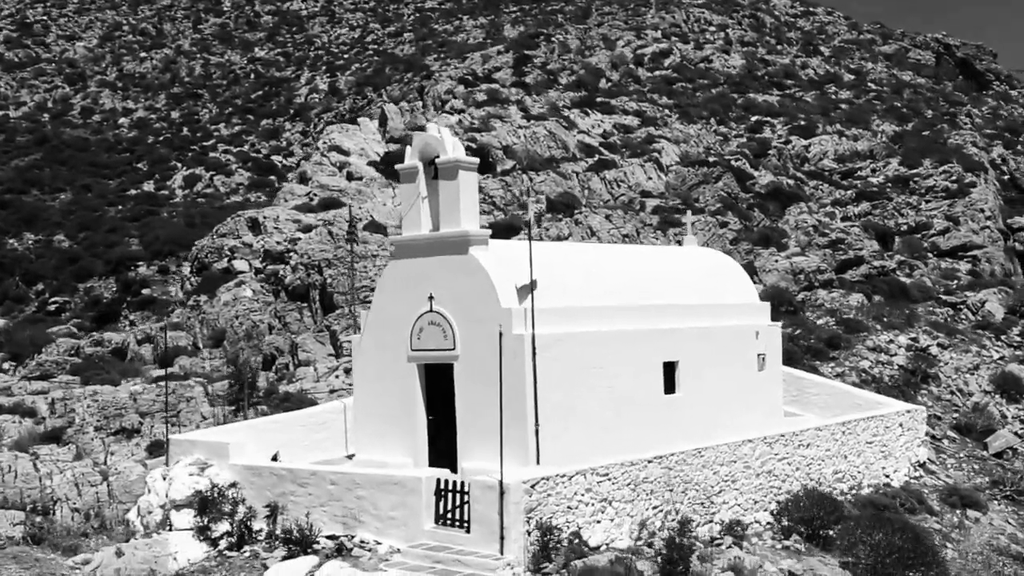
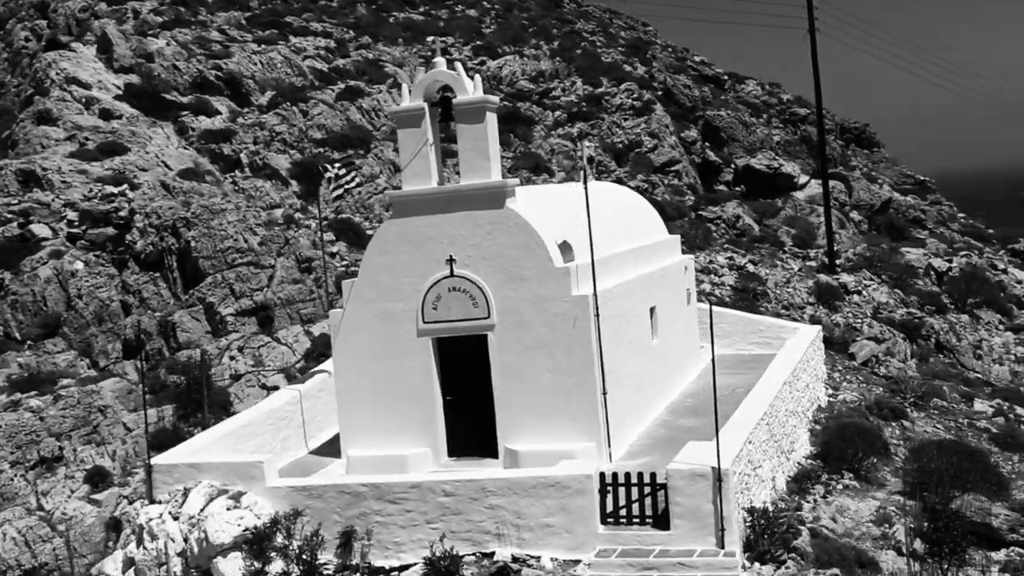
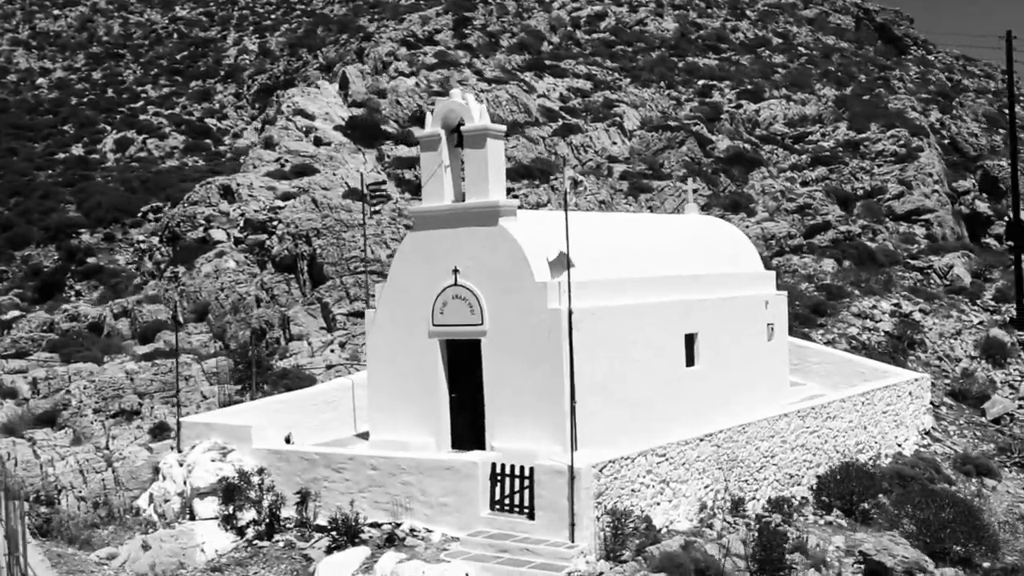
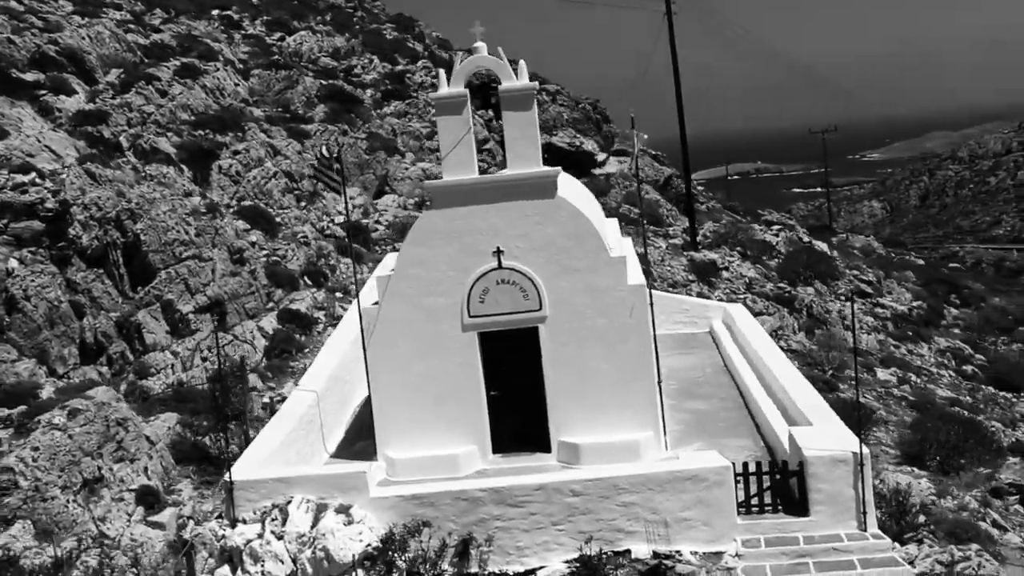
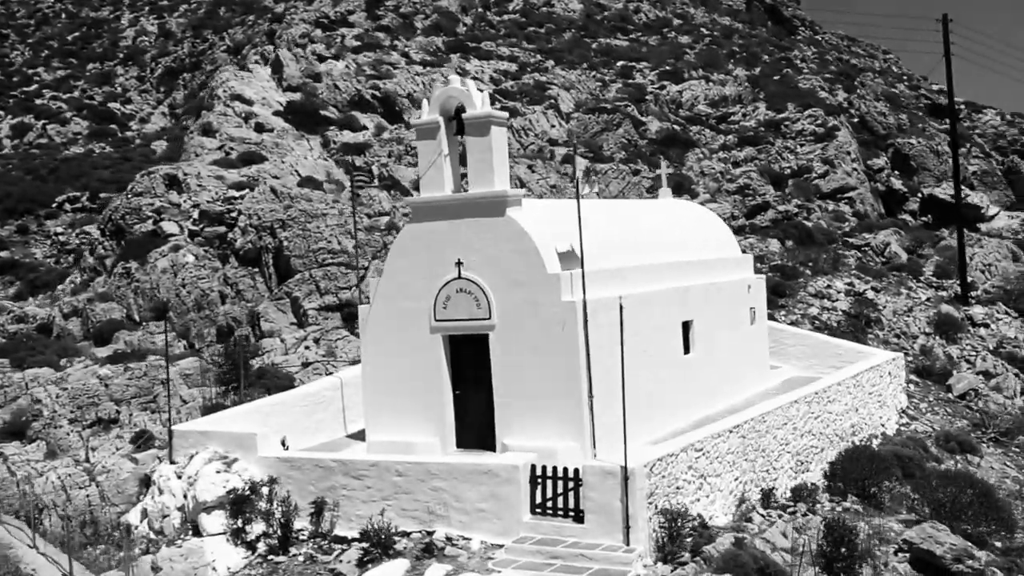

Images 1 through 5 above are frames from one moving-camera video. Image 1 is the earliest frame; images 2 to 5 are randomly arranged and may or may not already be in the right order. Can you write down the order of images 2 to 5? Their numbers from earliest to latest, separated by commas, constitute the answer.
3, 5, 2, 4
